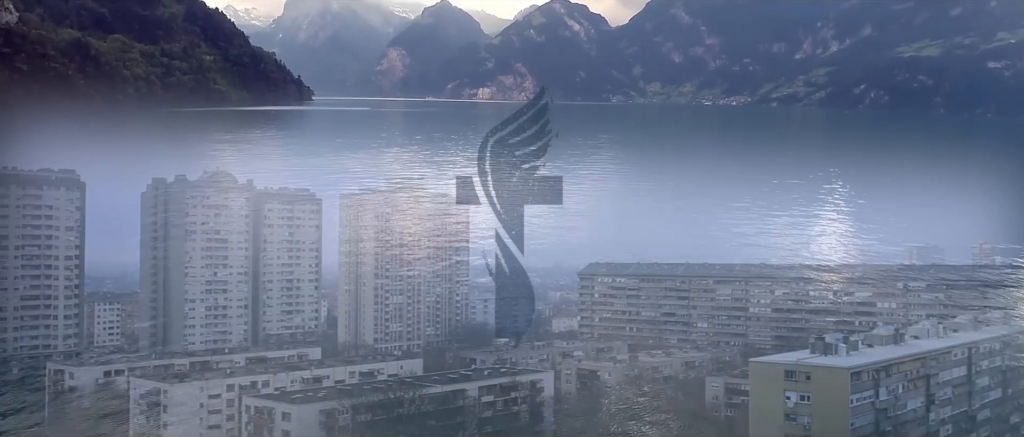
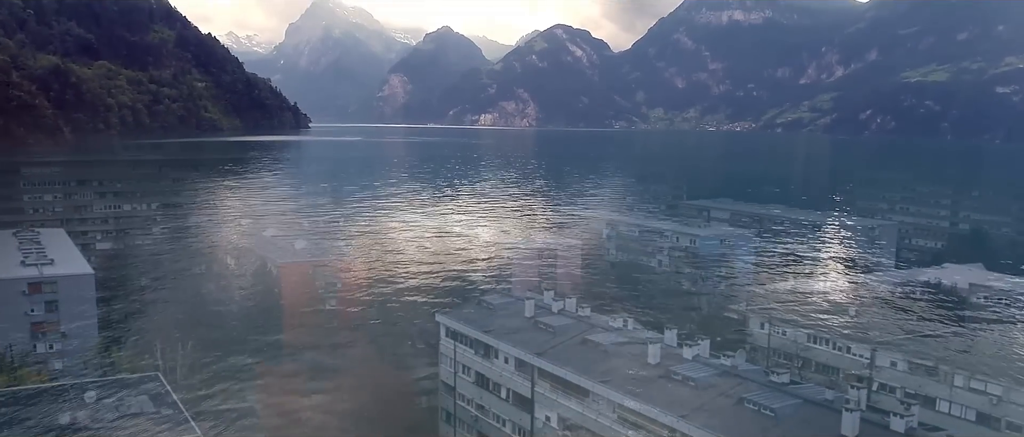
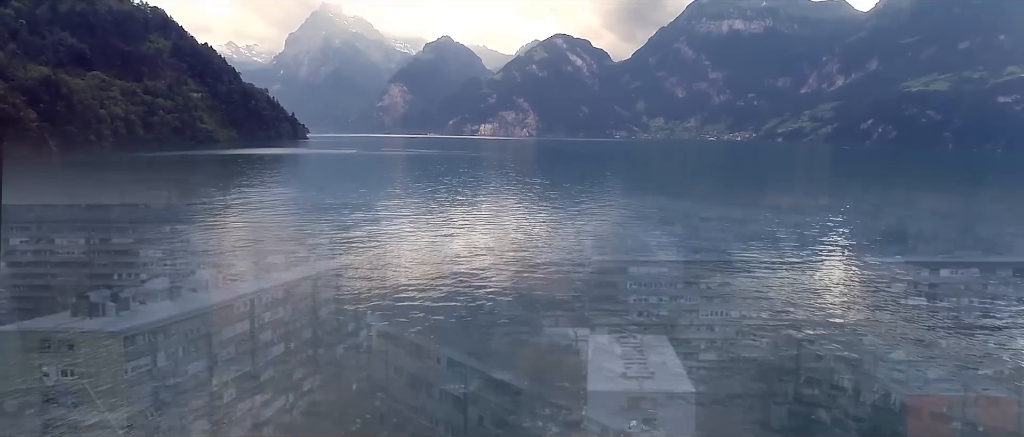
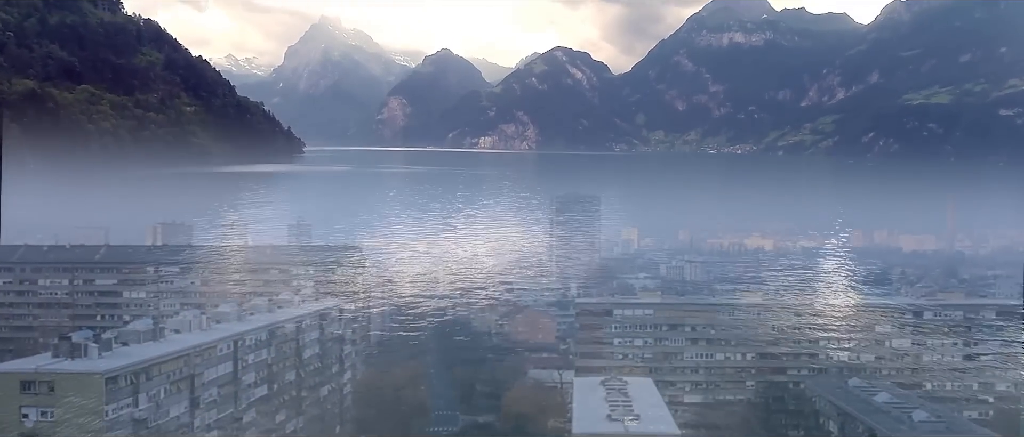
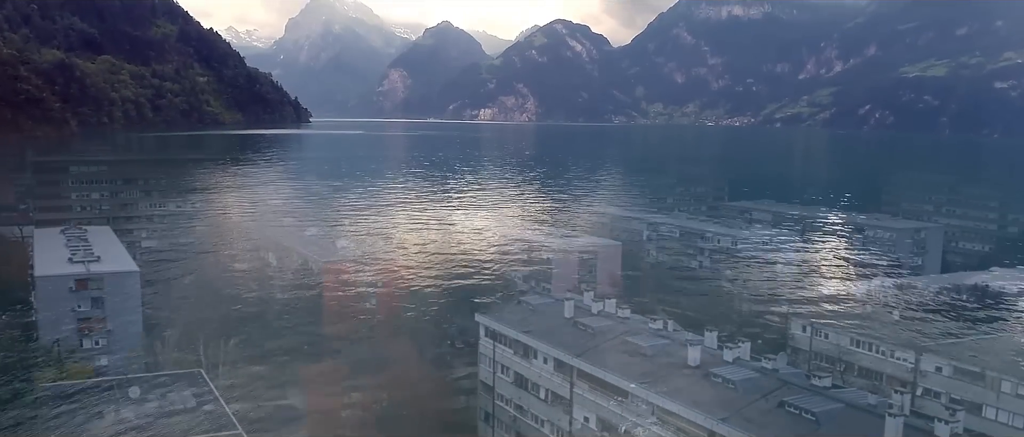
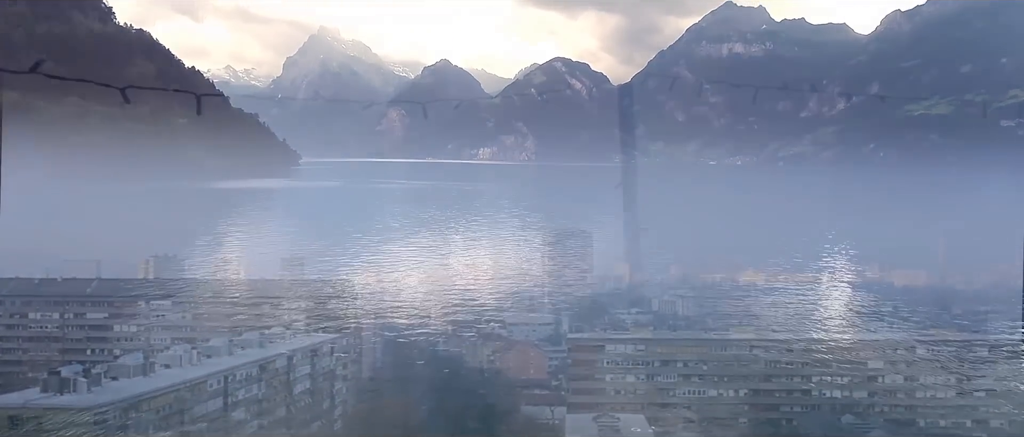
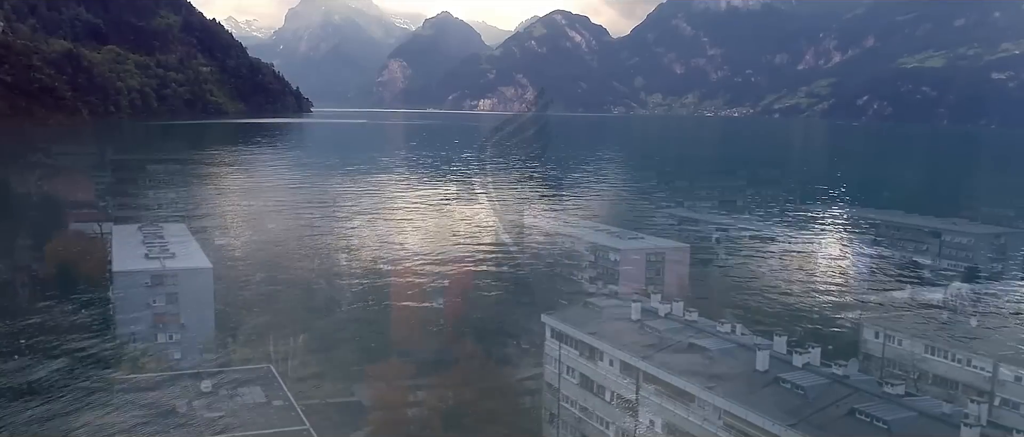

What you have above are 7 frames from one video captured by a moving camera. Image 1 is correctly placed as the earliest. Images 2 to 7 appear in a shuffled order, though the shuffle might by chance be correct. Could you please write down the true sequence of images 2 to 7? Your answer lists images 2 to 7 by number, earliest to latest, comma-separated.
7, 5, 2, 3, 4, 6
